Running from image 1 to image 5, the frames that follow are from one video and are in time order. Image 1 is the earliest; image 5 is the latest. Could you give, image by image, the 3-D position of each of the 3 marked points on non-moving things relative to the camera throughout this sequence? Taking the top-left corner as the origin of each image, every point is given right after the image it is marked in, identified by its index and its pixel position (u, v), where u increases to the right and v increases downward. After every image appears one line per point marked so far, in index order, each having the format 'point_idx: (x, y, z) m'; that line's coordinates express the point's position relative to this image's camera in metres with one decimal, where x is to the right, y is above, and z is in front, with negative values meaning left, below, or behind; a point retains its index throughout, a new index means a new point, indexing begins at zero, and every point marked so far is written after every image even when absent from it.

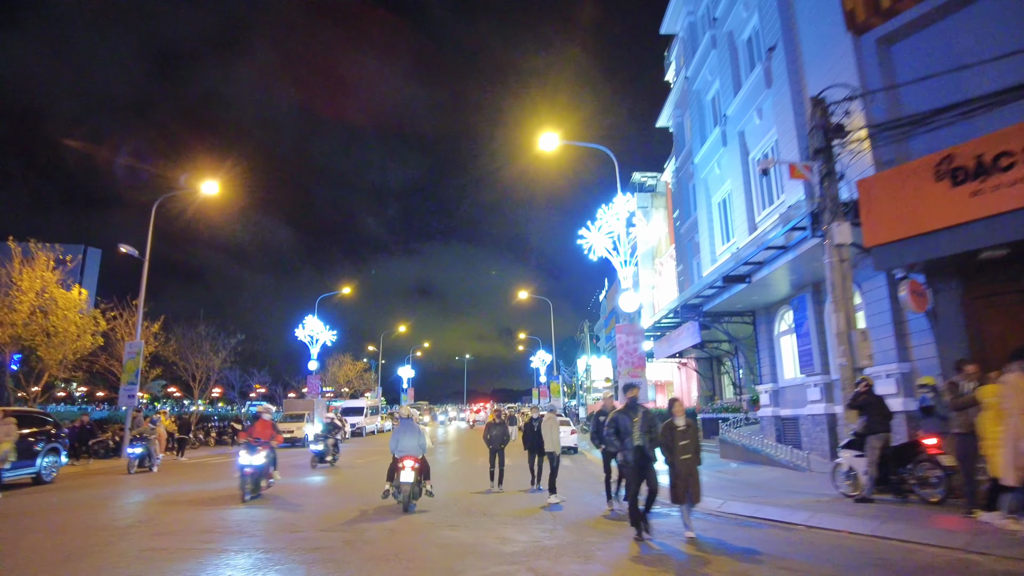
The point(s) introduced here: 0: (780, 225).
0: (+5.8, +1.4, +14.1) m
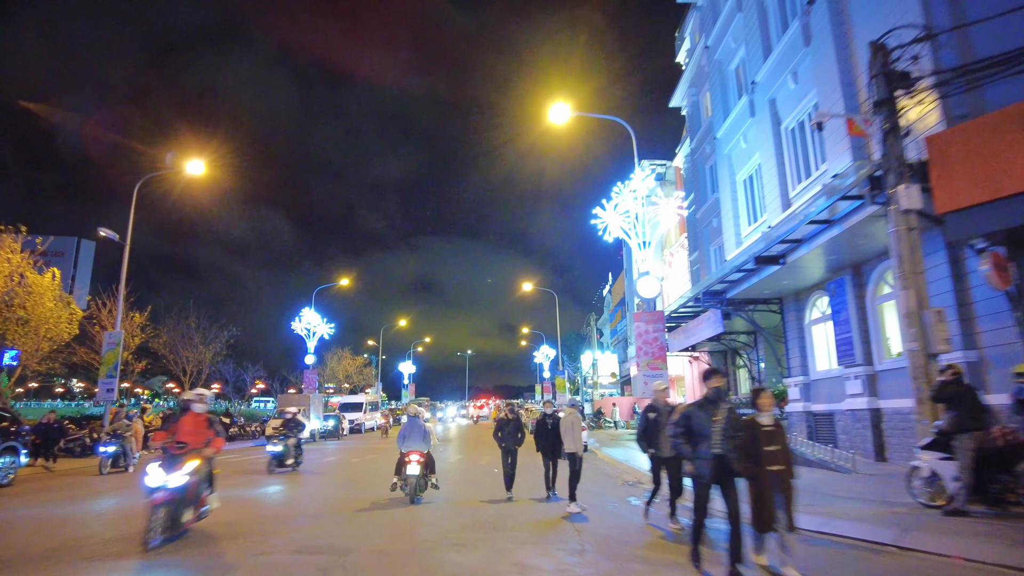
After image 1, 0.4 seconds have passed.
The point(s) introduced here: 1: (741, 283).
0: (+6.0, +1.8, +12.6) m
1: (+6.1, +0.1, +17.4) m
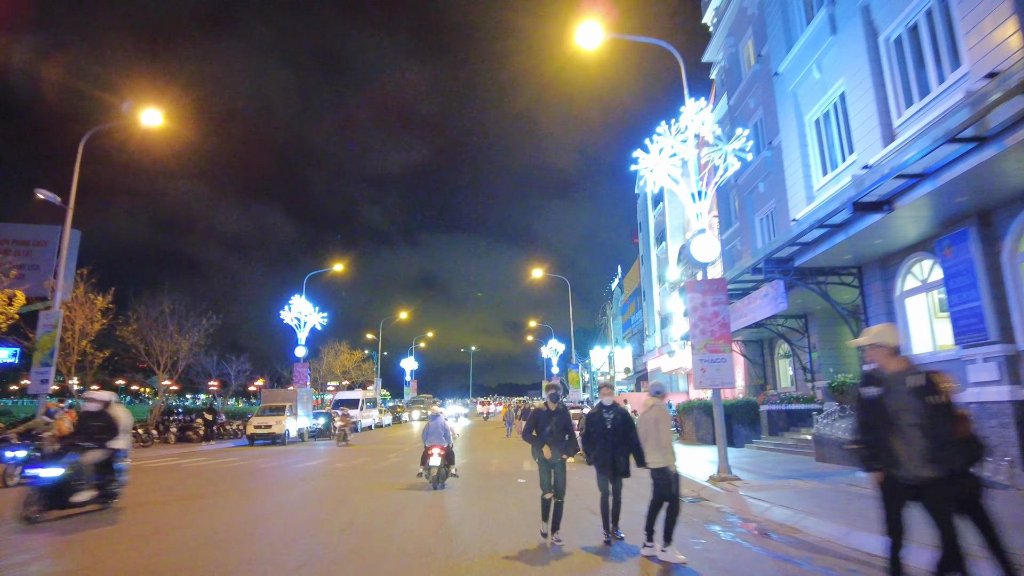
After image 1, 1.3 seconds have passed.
0: (+6.3, +2.5, +9.1) m
1: (+6.5, +0.9, +13.9) m
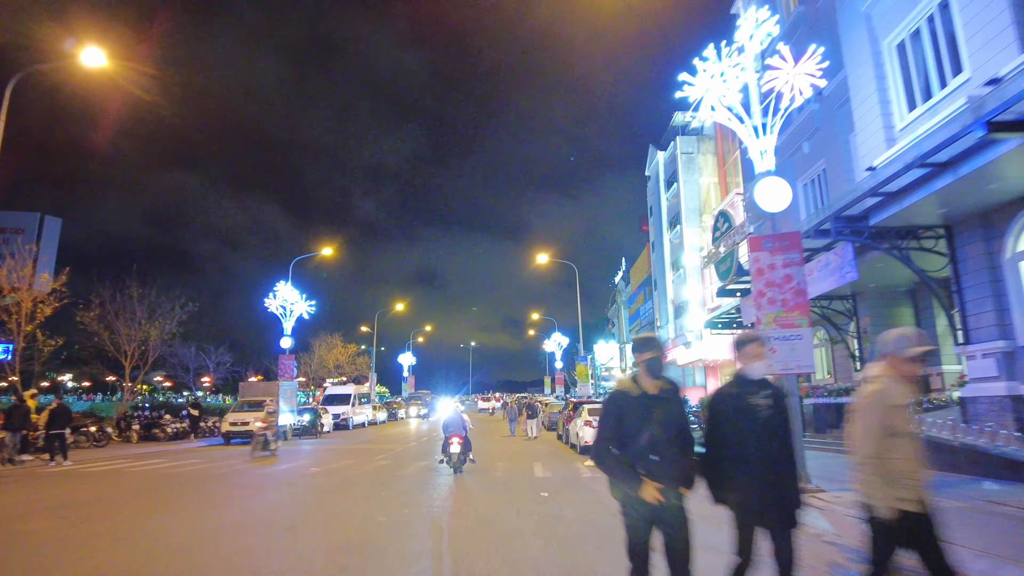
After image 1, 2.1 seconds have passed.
0: (+6.5, +3.2, +6.3) m
1: (+6.7, +1.6, +11.1) m
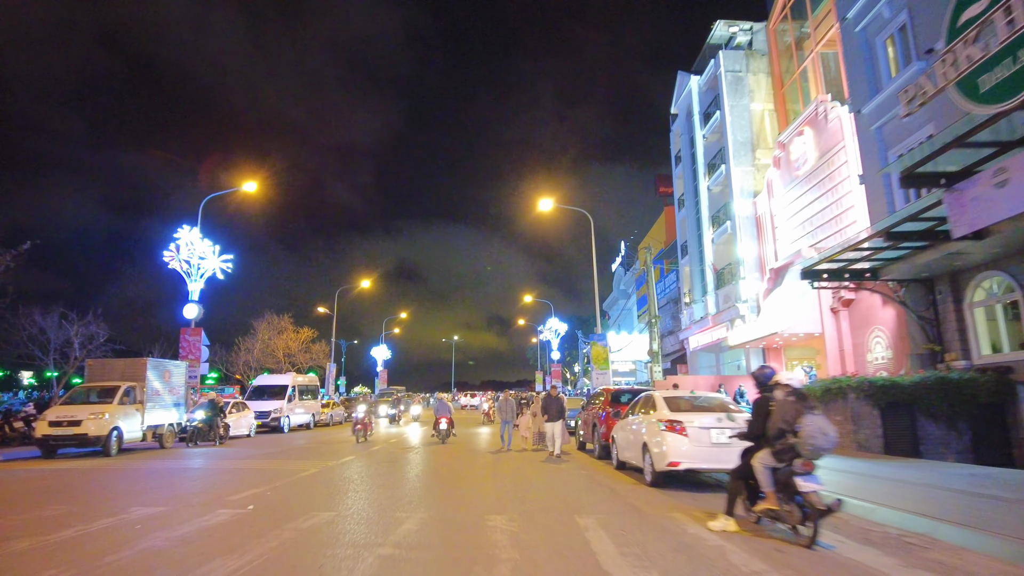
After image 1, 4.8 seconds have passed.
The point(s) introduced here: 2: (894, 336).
0: (+7.0, +5.1, -2.9) m
1: (+7.0, +3.5, +2.0) m
2: (+10.9, -1.4, +18.8) m
